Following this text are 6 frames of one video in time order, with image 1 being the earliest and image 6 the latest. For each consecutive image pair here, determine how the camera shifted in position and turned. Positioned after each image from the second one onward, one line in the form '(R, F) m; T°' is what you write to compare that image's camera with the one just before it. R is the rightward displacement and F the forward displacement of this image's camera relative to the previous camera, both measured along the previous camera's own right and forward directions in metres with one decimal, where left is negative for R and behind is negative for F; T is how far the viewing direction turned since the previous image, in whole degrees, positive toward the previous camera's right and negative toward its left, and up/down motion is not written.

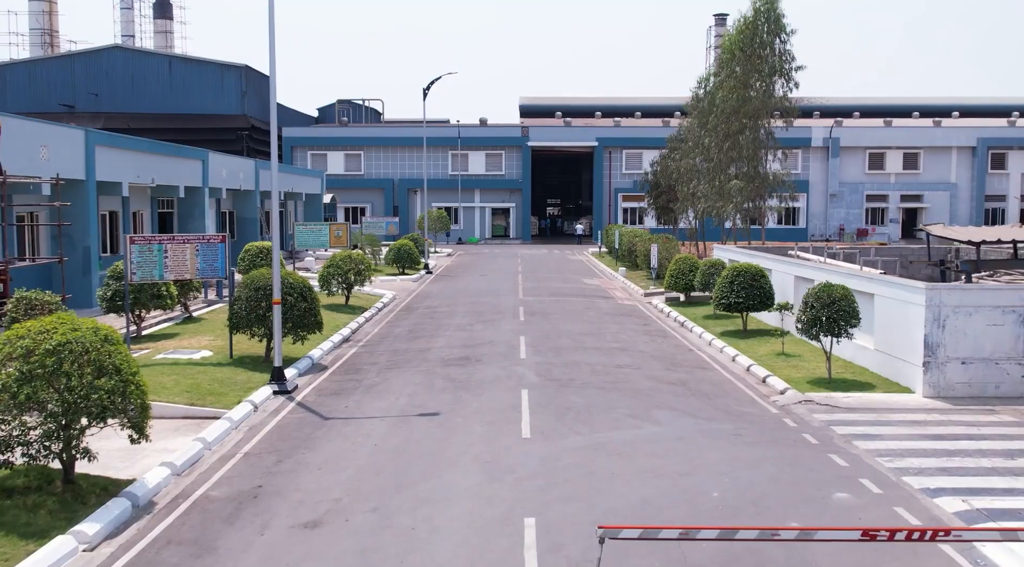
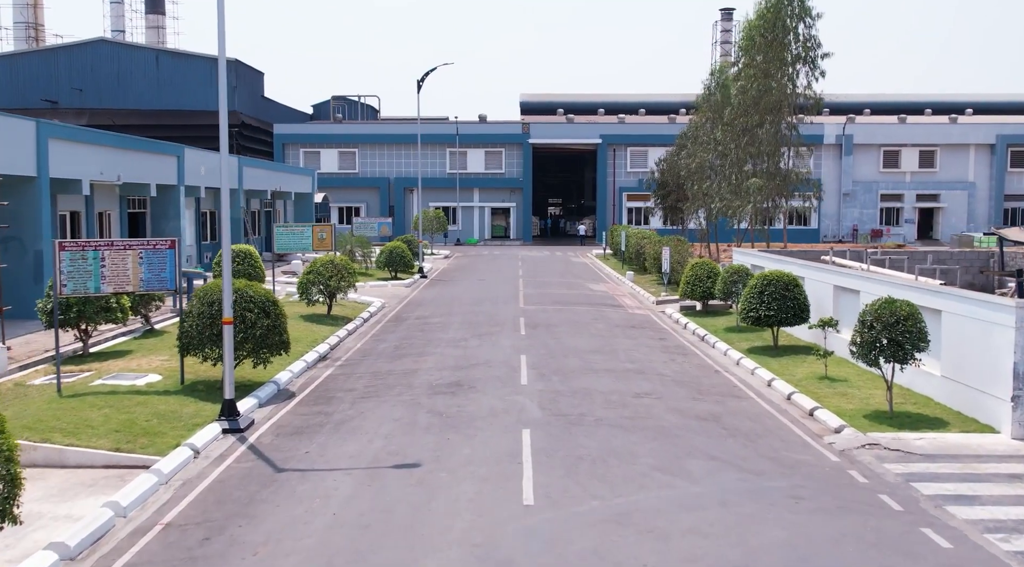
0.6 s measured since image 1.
(0.0, +2.4) m; 0°
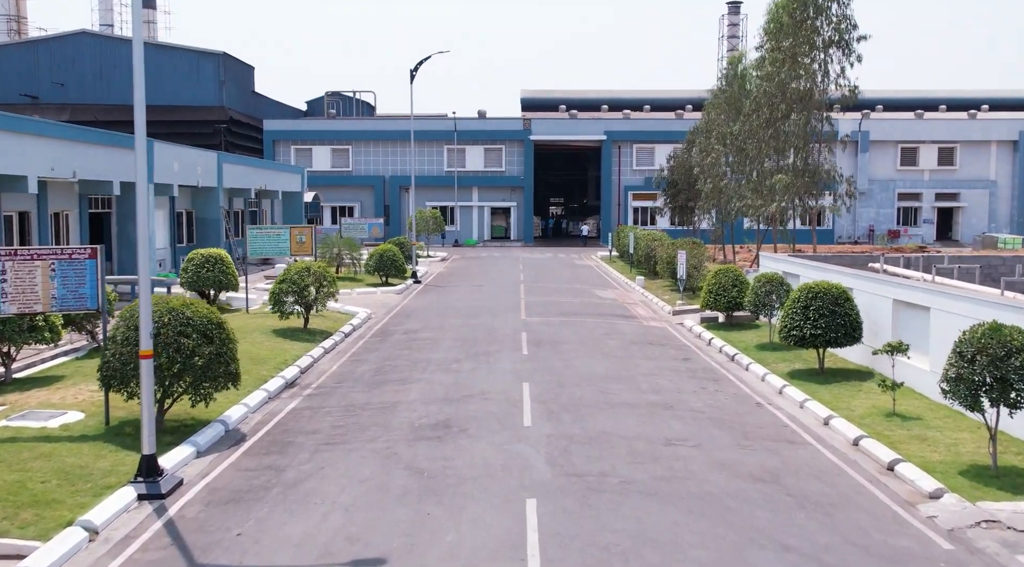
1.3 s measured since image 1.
(0.0, +2.6) m; 0°
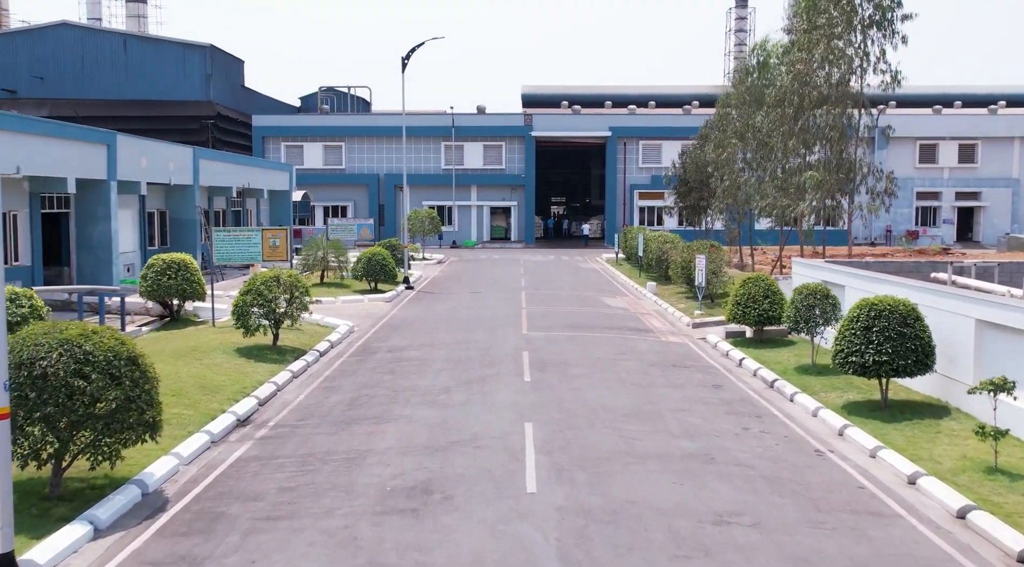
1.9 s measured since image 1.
(0.0, +2.6) m; 0°
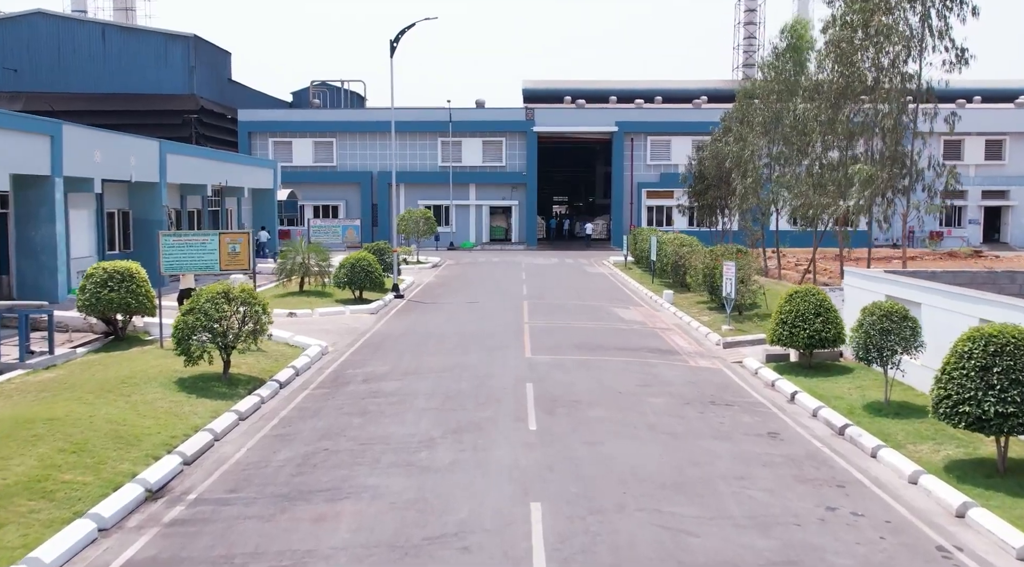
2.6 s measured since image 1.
(0.0, +3.1) m; 0°
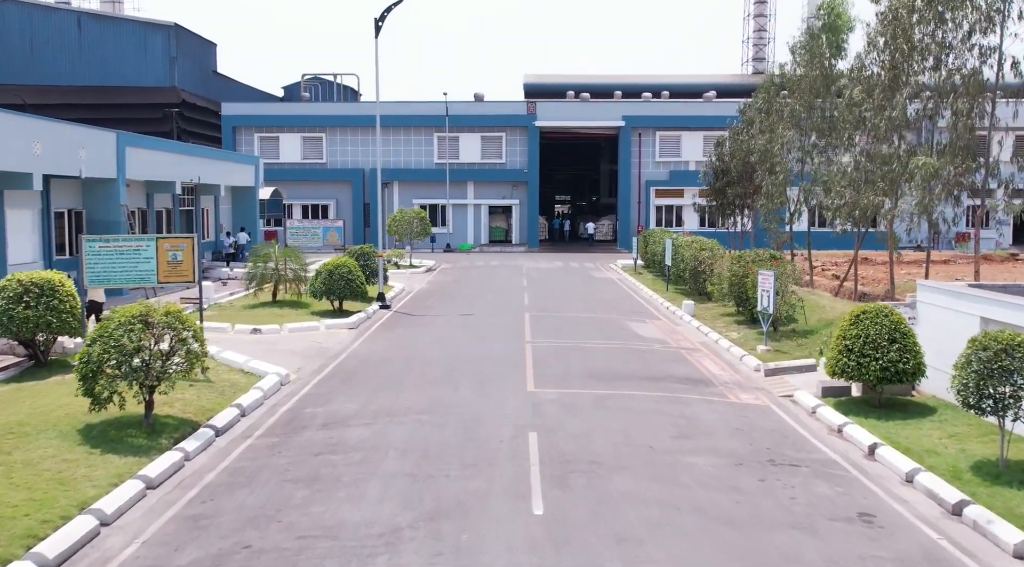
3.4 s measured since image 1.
(0.0, +3.1) m; 0°
